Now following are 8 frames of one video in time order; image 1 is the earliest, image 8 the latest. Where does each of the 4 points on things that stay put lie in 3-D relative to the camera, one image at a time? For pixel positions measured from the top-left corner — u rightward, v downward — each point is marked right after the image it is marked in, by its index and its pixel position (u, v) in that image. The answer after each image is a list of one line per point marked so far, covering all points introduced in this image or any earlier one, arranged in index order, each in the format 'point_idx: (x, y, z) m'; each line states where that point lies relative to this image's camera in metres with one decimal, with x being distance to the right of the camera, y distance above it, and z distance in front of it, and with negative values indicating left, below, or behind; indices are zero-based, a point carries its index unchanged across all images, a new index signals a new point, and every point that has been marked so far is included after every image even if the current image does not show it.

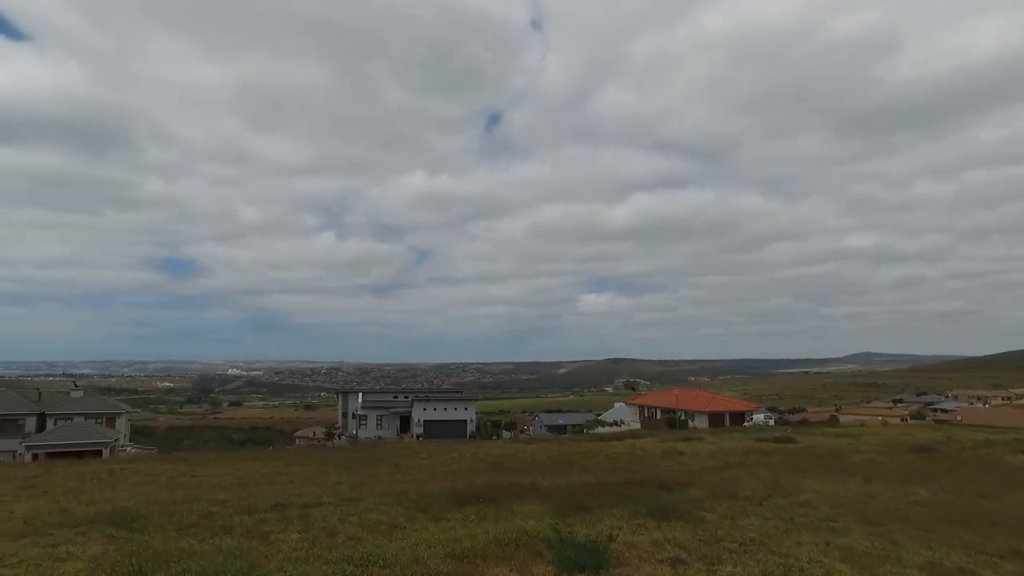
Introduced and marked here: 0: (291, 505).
0: (-5.0, -5.1, +15.4) m
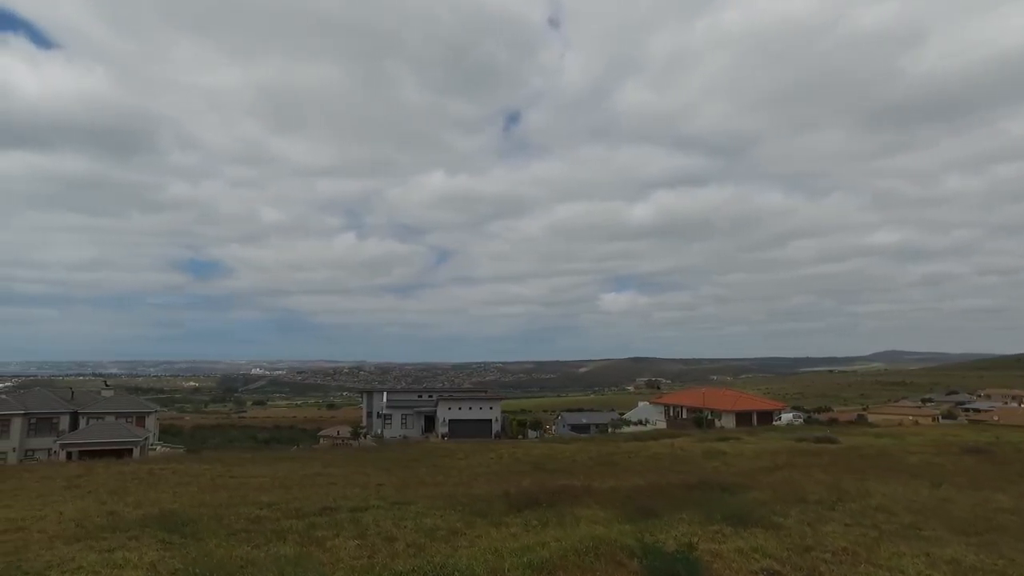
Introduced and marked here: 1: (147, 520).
0: (-3.8, -5.0, +14.9) m
1: (-6.8, -4.4, +12.4) m
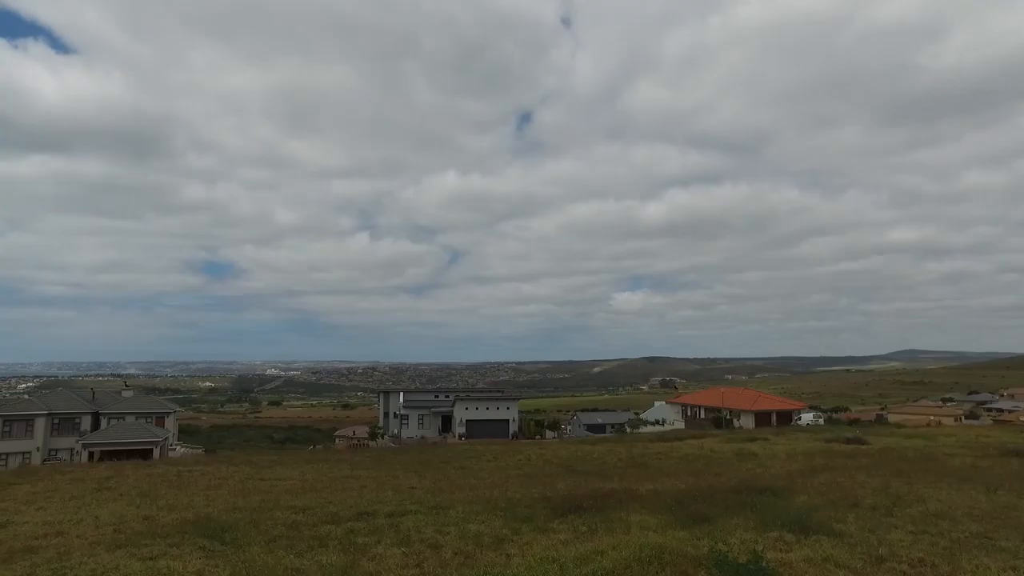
0: (-2.9, -5.0, +14.6) m
1: (-6.0, -4.3, +12.1) m
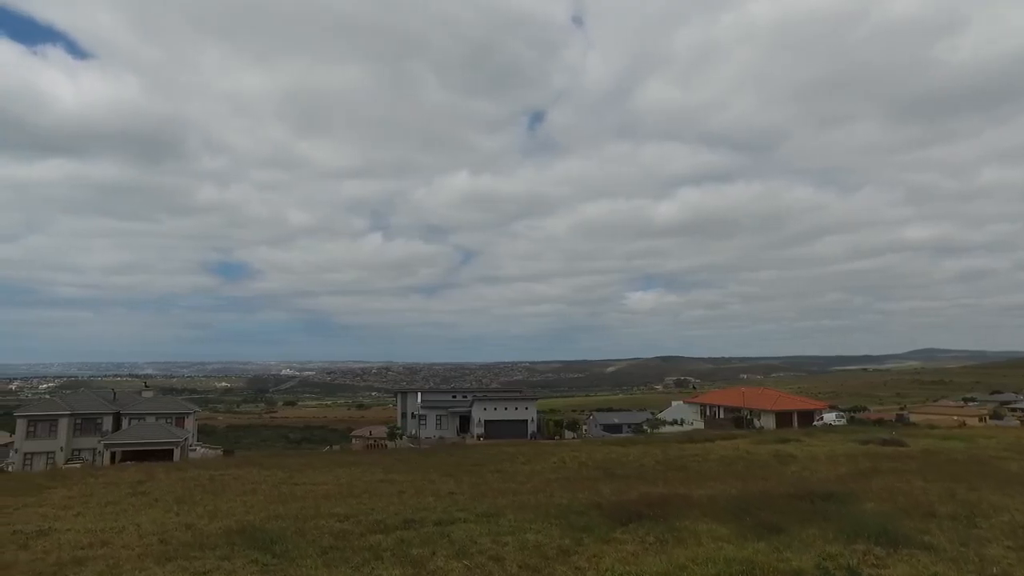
0: (-1.8, -4.9, +14.0) m
1: (-4.9, -4.3, +11.5) m
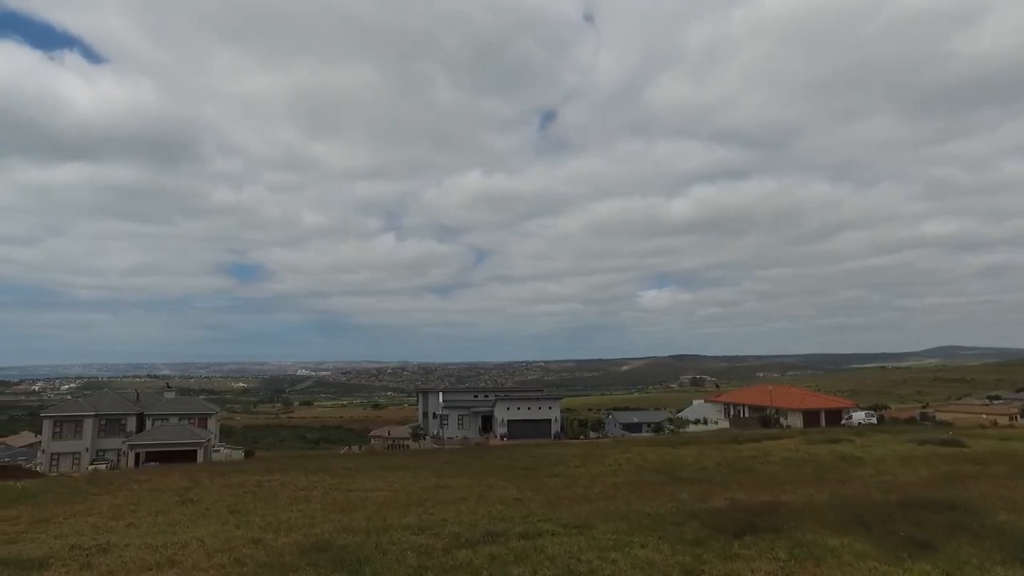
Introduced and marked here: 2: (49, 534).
0: (0.0, -4.7, +12.7) m
1: (-3.2, -4.1, +10.3) m
2: (-9.2, -4.9, +13.3) m
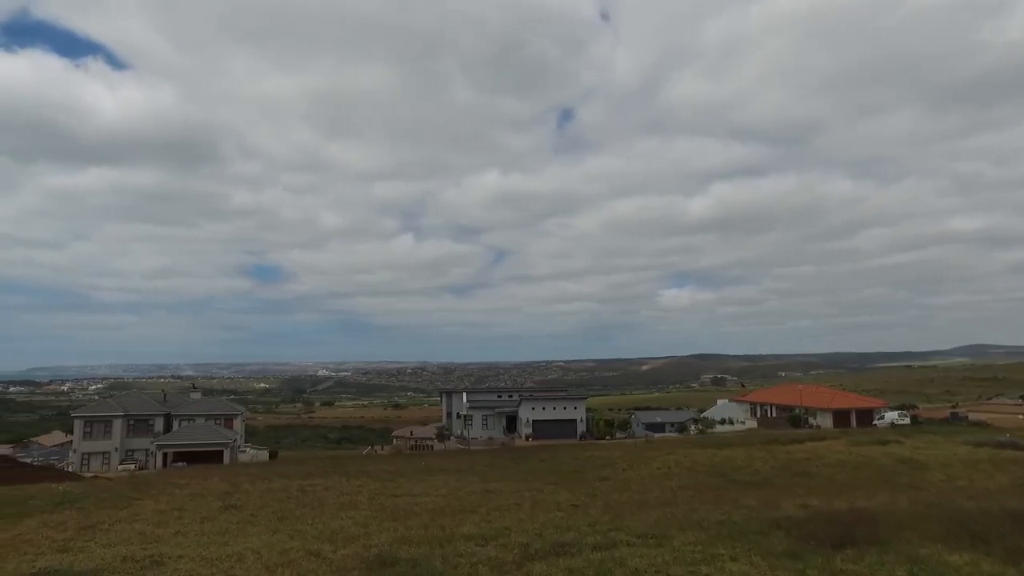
0: (+1.2, -4.6, +11.8) m
1: (-2.0, -4.0, +9.5) m
2: (-7.9, -4.8, +12.6) m
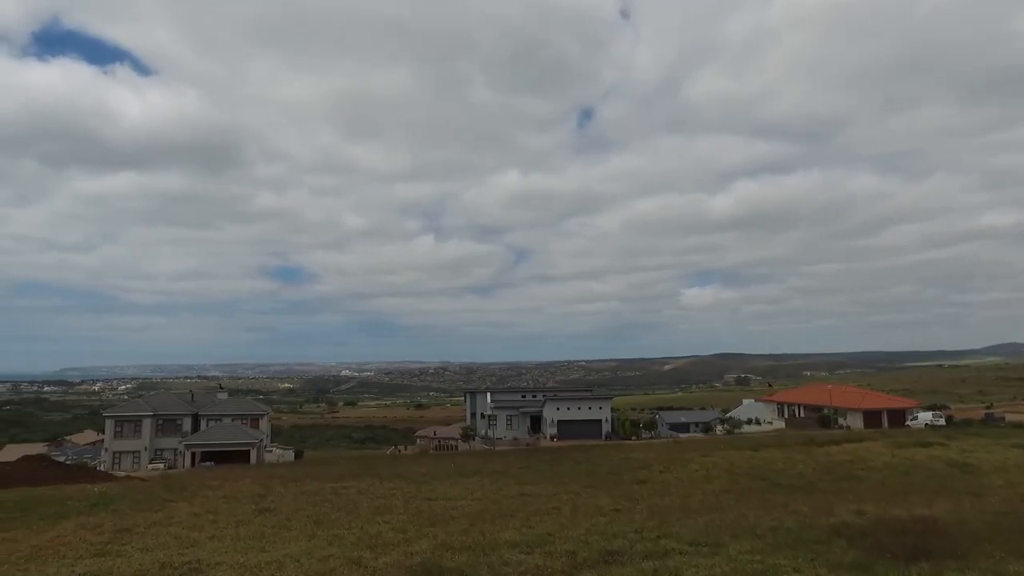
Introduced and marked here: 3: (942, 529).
0: (+2.0, -4.5, +11.2) m
1: (-1.3, -3.9, +9.0) m
2: (-7.1, -4.8, +12.3) m
3: (+7.7, -4.3, +11.9) m
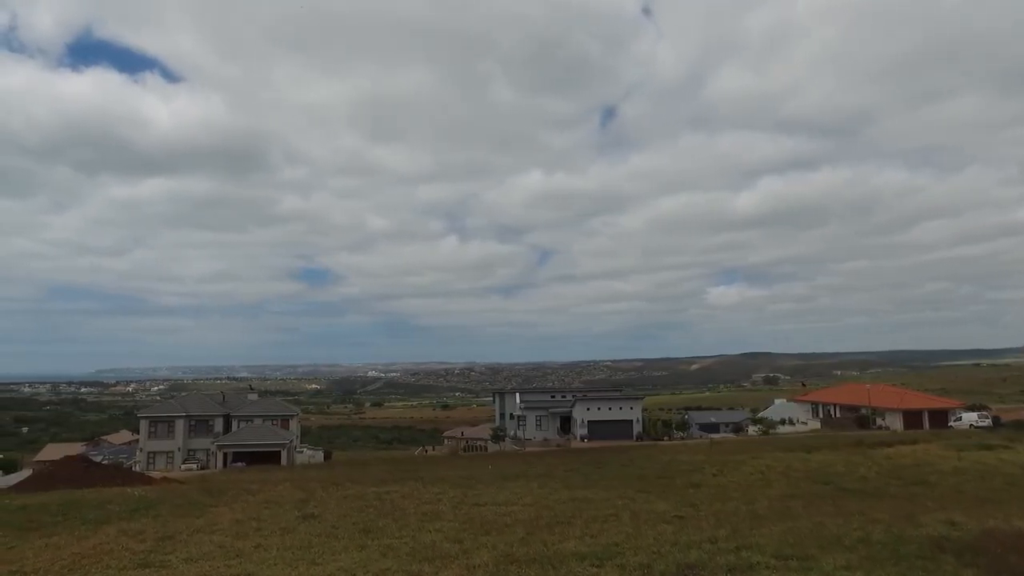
0: (+3.1, -4.3, +10.2) m
1: (-0.3, -3.8, +8.1) m
2: (-6.0, -4.7, +11.6) m
3: (+8.8, -4.1, +10.6) m
